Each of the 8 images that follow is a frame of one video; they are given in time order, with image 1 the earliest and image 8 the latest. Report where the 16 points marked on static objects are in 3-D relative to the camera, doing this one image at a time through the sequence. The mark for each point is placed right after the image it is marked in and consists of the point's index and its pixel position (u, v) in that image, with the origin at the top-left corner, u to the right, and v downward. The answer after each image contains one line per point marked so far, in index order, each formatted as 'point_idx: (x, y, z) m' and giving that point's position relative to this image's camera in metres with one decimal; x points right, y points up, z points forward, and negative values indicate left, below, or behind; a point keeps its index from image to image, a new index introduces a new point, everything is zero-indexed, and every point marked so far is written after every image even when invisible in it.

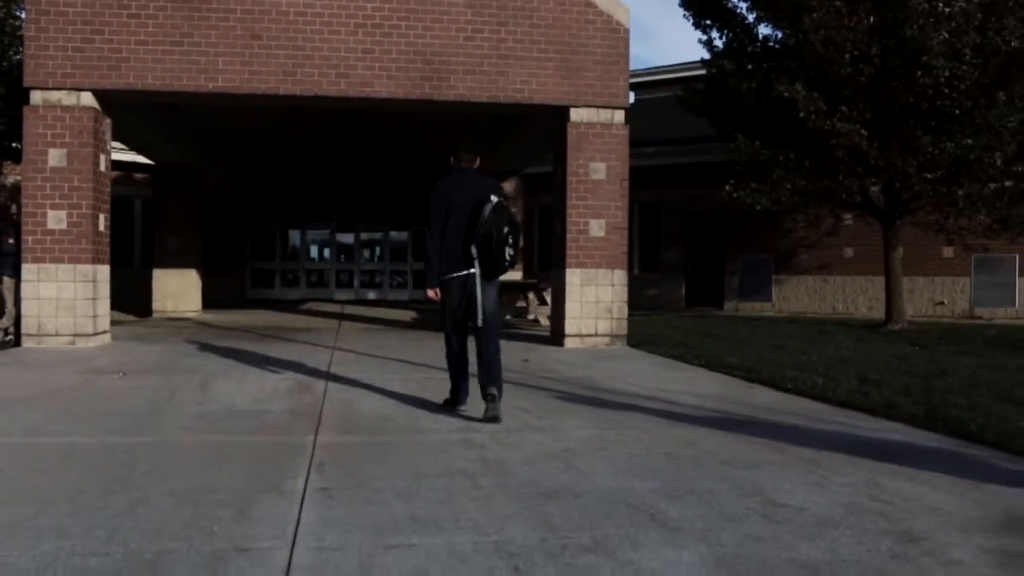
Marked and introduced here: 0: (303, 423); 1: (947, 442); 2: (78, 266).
0: (-1.4, -0.9, +7.0) m
1: (+2.8, -0.9, +6.6) m
2: (-5.3, +0.3, +12.9) m
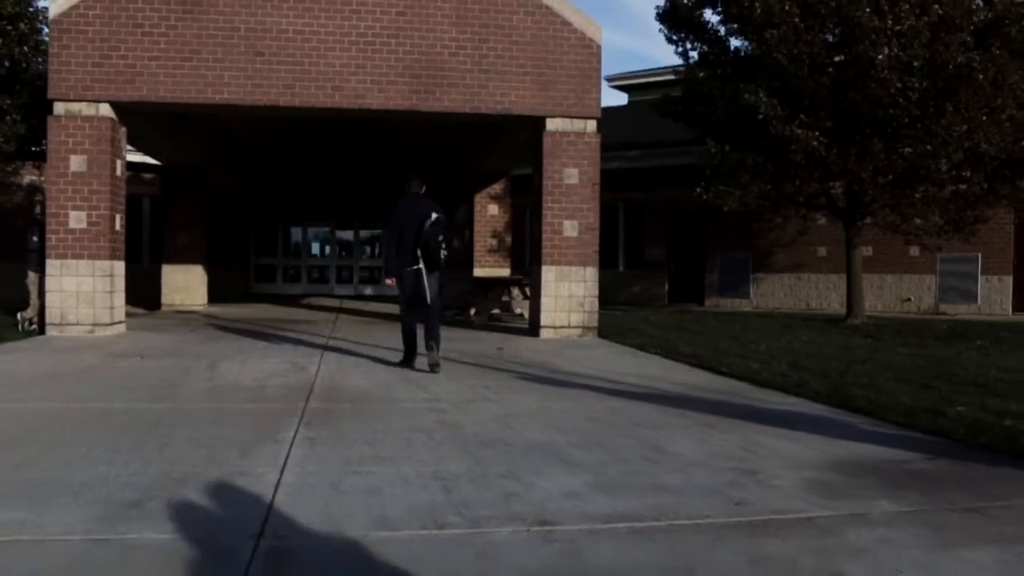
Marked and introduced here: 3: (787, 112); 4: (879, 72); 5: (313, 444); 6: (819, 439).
0: (-1.7, -0.8, +8.4) m
1: (+2.4, -0.9, +7.9) m
2: (-5.6, +0.4, +14.2) m
3: (+4.8, +3.2, +18.8) m
4: (+6.1, +3.6, +17.6) m
5: (-1.1, -0.9, +6.1) m
6: (+1.9, -0.9, +6.7) m
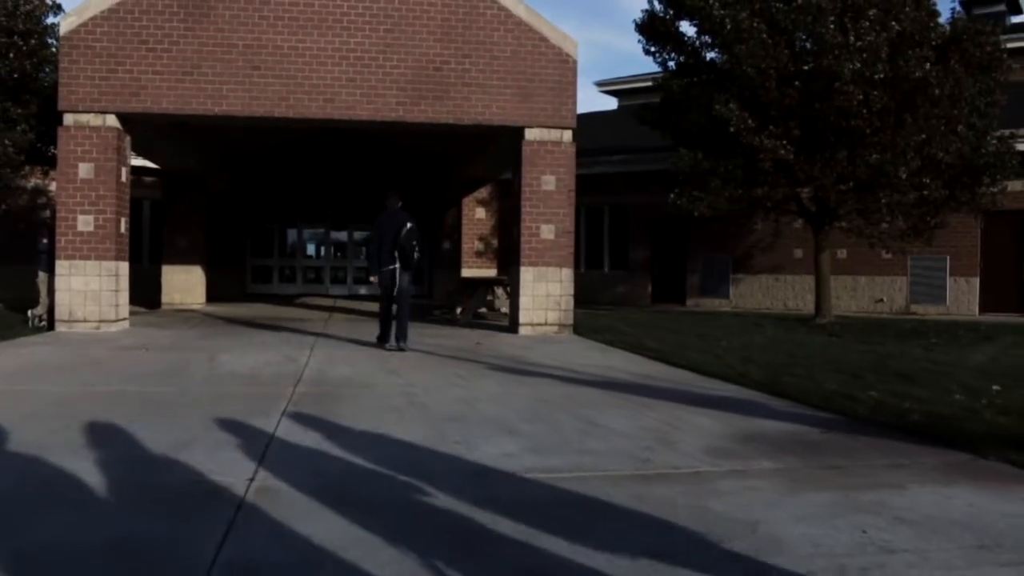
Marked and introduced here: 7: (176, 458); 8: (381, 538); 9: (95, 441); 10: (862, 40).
0: (-2.0, -0.8, +9.4) m
1: (+2.1, -0.9, +9.0) m
2: (-5.9, +0.4, +15.2) m
3: (+4.5, +3.1, +19.8) m
4: (+5.8, +3.6, +18.6) m
5: (-1.4, -0.8, +7.2) m
6: (+1.6, -0.9, +7.7) m
7: (-1.9, -0.9, +6.1) m
8: (-0.5, -0.9, +4.7) m
9: (-2.6, -0.9, +6.6) m
10: (+6.2, +4.4, +18.8) m
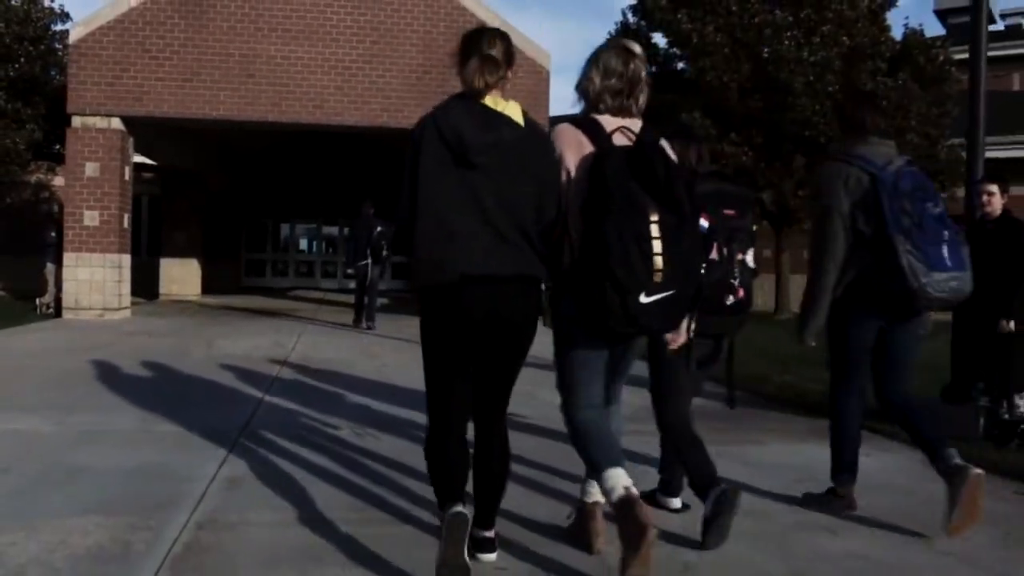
0: (-2.4, -0.7, +10.7) m
1: (+1.8, -0.9, +10.3) m
2: (-6.3, +0.5, +16.5) m
3: (+4.1, +3.2, +21.1) m
4: (+5.4, +3.6, +20.0) m
5: (-1.8, -0.8, +8.5) m
6: (+1.3, -0.9, +9.0) m
7: (-2.3, -0.8, +7.4) m
8: (-0.8, -0.9, +6.0) m
9: (-2.9, -0.8, +7.9) m
10: (+5.8, +4.4, +20.1) m
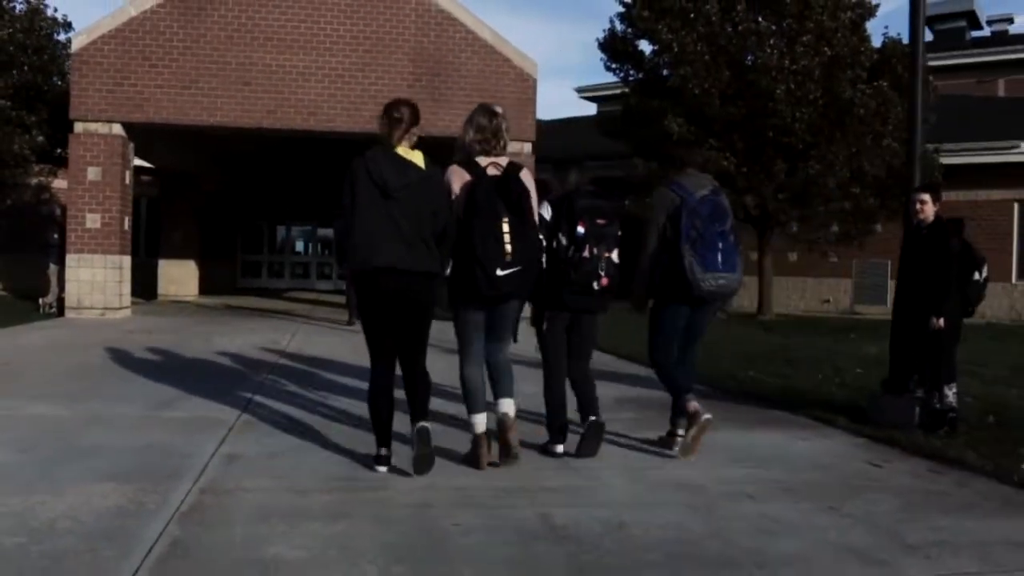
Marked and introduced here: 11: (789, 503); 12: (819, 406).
0: (-2.6, -0.7, +11.3) m
1: (+1.6, -0.9, +10.9) m
2: (-6.6, +0.5, +17.1) m
3: (+3.9, +3.2, +21.8) m
4: (+5.2, +3.6, +20.6) m
5: (-2.0, -0.8, +9.1) m
6: (+1.1, -0.9, +9.7) m
7: (-2.5, -0.8, +8.1) m
8: (-1.0, -0.9, +6.6) m
9: (-3.1, -0.8, +8.5) m
10: (+5.5, +4.4, +20.8) m
11: (+1.3, -1.0, +4.9) m
12: (+2.4, -0.9, +8.4) m
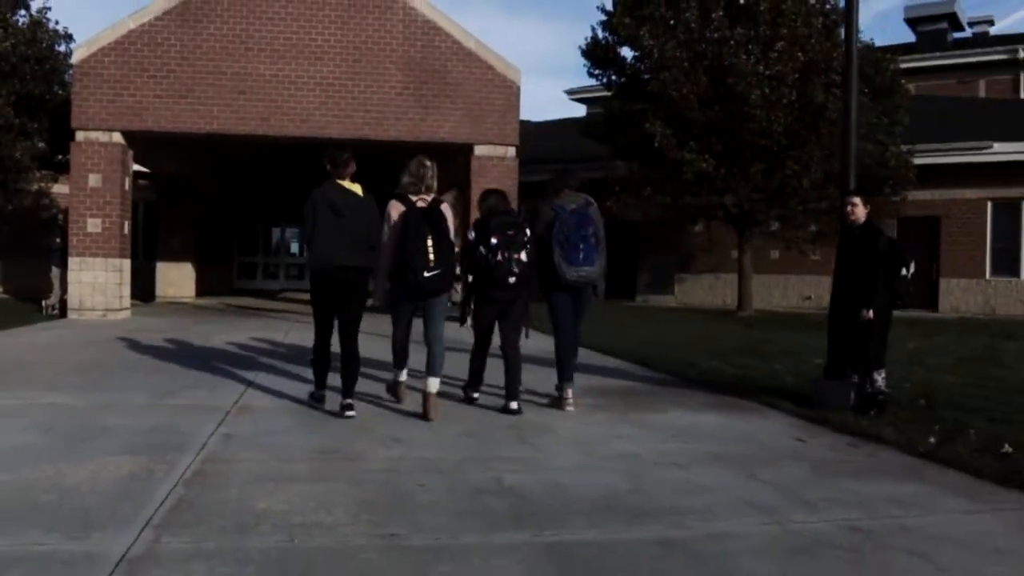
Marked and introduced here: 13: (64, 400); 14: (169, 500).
0: (-2.9, -0.7, +12.1) m
1: (+1.3, -0.8, +11.7) m
2: (-6.8, +0.5, +17.9) m
3: (+3.6, +3.2, +22.6) m
4: (+4.9, +3.6, +21.4) m
5: (-2.2, -0.8, +9.8) m
6: (+0.8, -0.9, +10.4) m
7: (-2.7, -0.8, +8.8) m
8: (-1.3, -0.9, +7.4) m
9: (-3.4, -0.8, +9.2) m
10: (+5.2, +4.4, +21.6) m
11: (+1.1, -1.0, +5.7) m
12: (+2.2, -0.9, +9.1) m
13: (-3.3, -0.8, +7.7) m
14: (-1.5, -0.9, +4.6) m
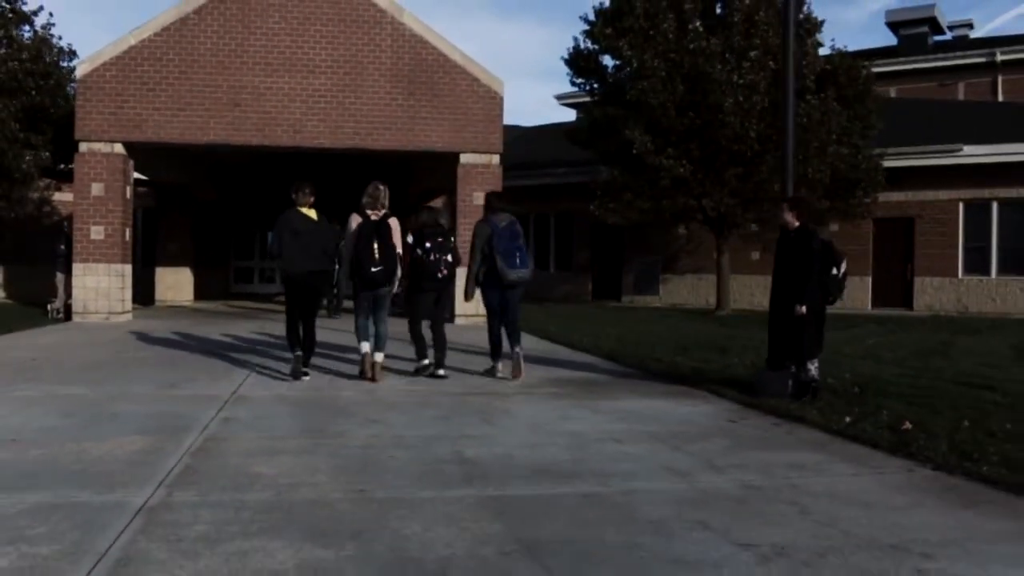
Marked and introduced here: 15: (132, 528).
0: (-3.1, -0.8, +13.0) m
1: (+1.1, -0.8, +12.6) m
2: (-7.1, +0.4, +18.8) m
3: (+3.3, +3.2, +23.5) m
4: (+4.5, +3.6, +22.3) m
5: (-2.5, -0.8, +10.7) m
6: (+0.6, -0.9, +11.3) m
7: (-2.9, -0.8, +9.7) m
8: (-1.5, -0.9, +8.3) m
9: (-3.6, -0.8, +10.1) m
10: (+4.9, +4.5, +22.5) m
11: (+0.8, -1.0, +6.6) m
12: (+2.0, -0.9, +10.0) m
13: (-3.5, -0.8, +8.6) m
14: (-1.7, -0.9, +5.5) m
15: (-1.5, -0.9, +4.1) m
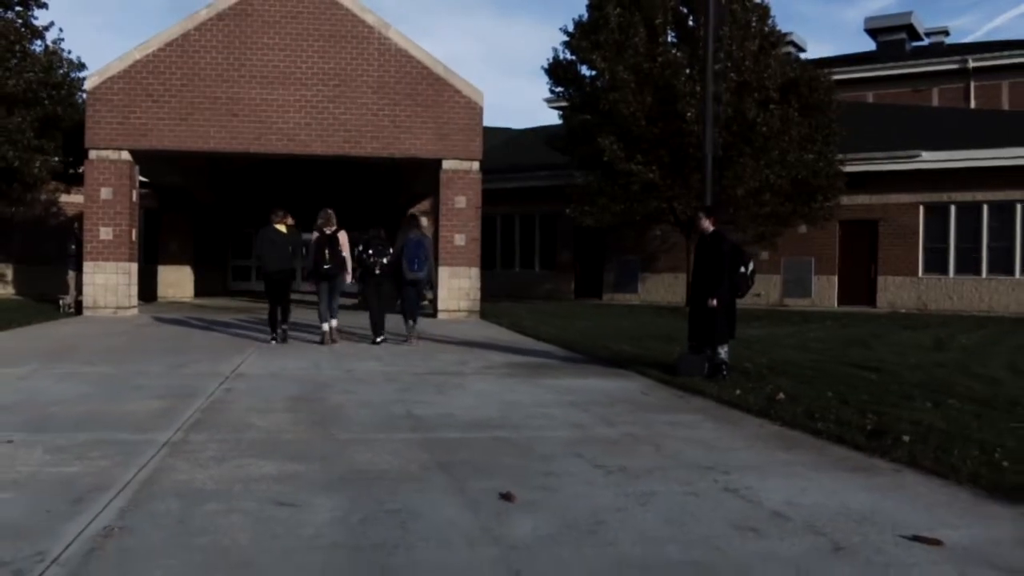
0: (-3.6, -0.7, +14.6) m
1: (+0.6, -0.8, +14.2) m
2: (-7.6, +0.5, +20.4) m
3: (+2.8, +3.3, +25.1) m
4: (+4.1, +3.7, +24.0) m
5: (-2.9, -0.7, +12.4) m
6: (+0.1, -0.8, +13.0) m
7: (-3.4, -0.8, +11.3) m
8: (-1.9, -0.8, +9.9) m
9: (-4.1, -0.8, +11.8) m
10: (+4.5, +4.5, +24.1) m
11: (+0.4, -0.9, +8.2) m
12: (+1.5, -0.9, +11.7) m
13: (-3.9, -0.8, +10.2) m
14: (-2.2, -0.9, +7.1) m
15: (-1.9, -0.9, +5.8) m
